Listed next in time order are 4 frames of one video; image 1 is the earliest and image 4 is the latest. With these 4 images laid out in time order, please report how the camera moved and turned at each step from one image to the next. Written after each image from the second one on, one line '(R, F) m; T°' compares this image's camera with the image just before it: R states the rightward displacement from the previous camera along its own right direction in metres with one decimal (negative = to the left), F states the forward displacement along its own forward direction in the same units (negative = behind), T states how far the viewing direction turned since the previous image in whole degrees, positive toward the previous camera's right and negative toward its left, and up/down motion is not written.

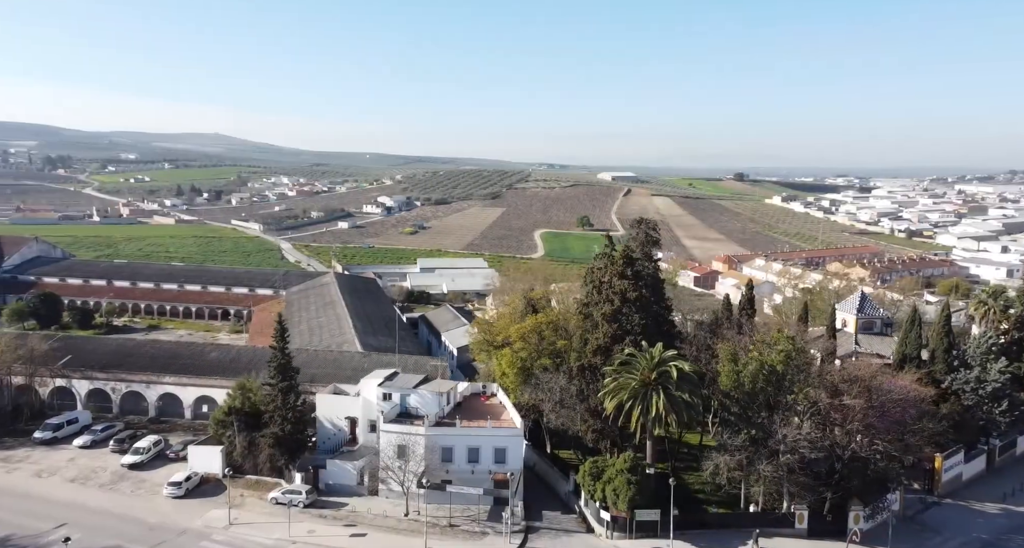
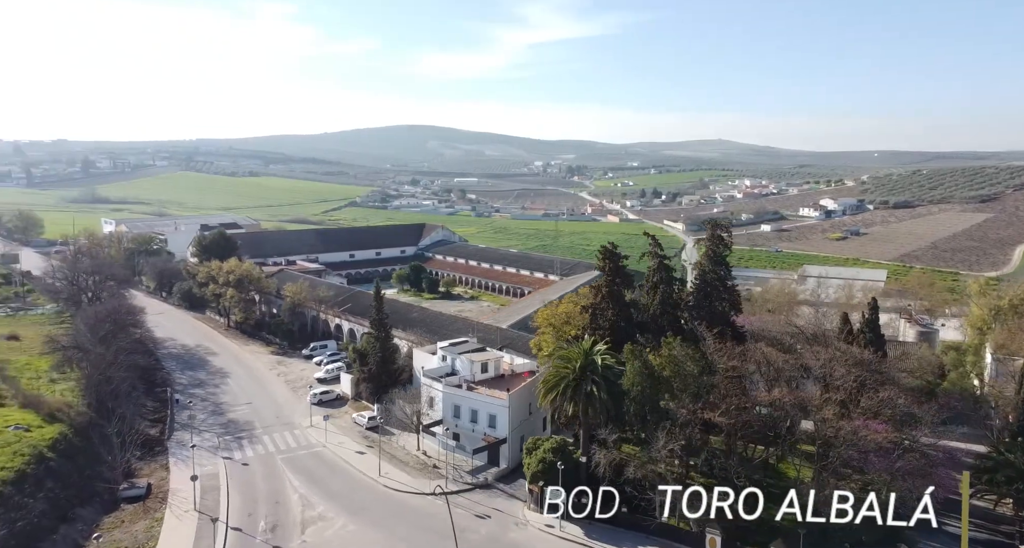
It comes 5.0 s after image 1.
(+20.6, +4.3) m; -40°
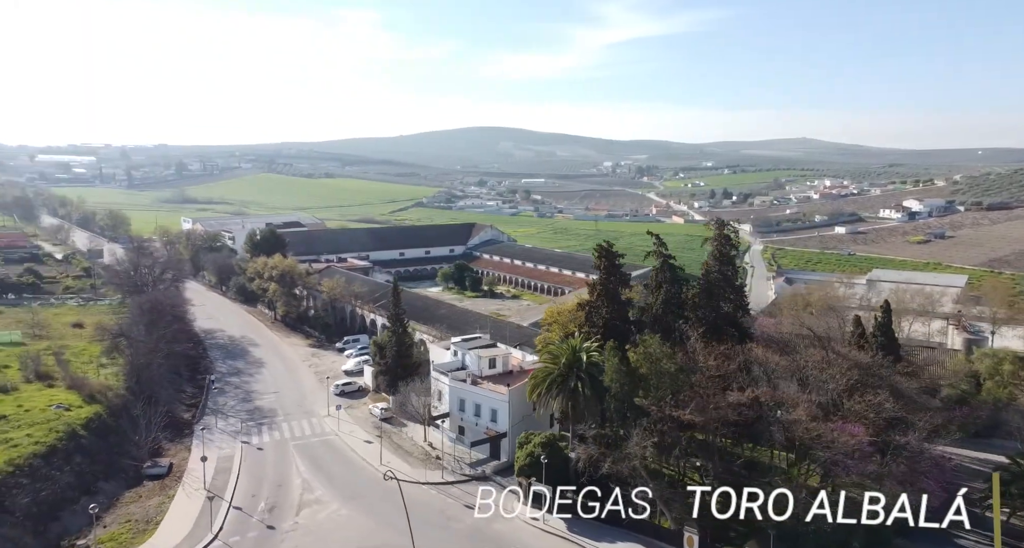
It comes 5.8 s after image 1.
(+3.4, -0.2) m; -6°
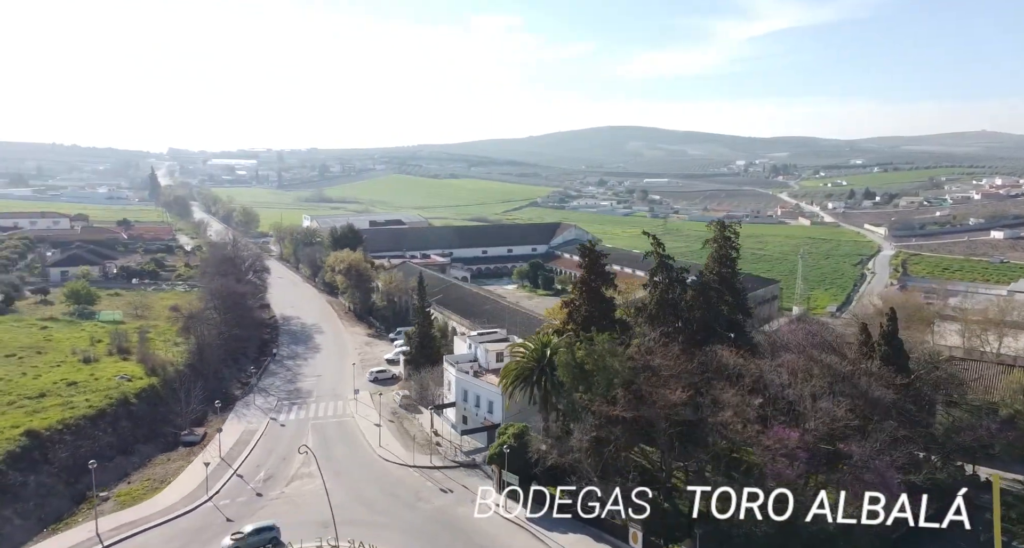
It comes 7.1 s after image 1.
(+6.7, +0.2) m; -11°
